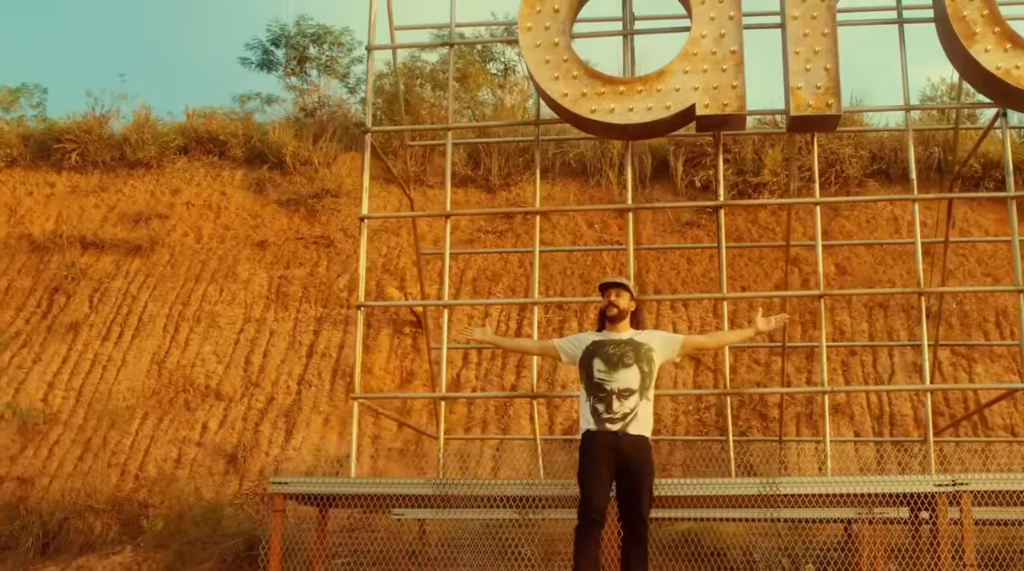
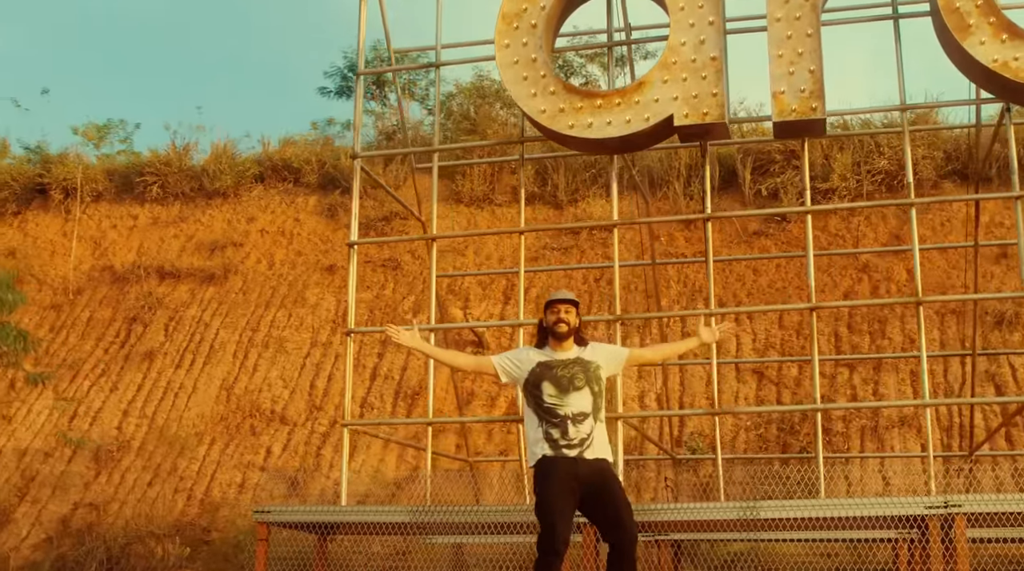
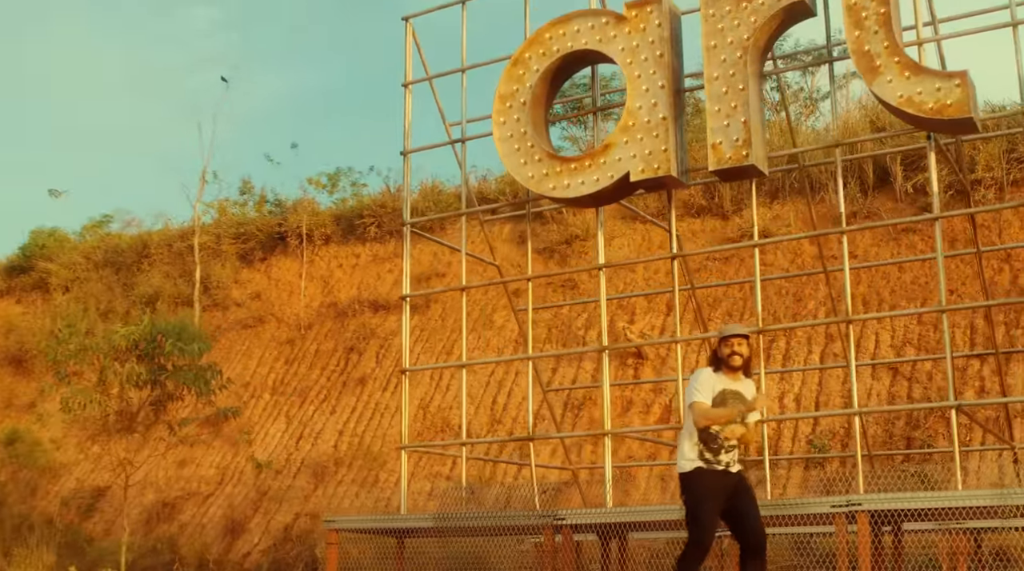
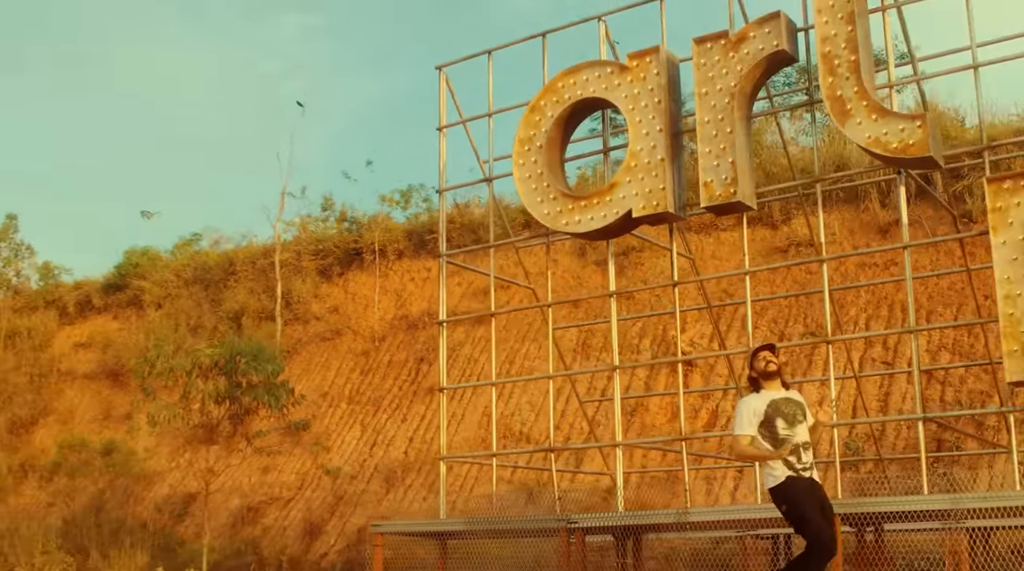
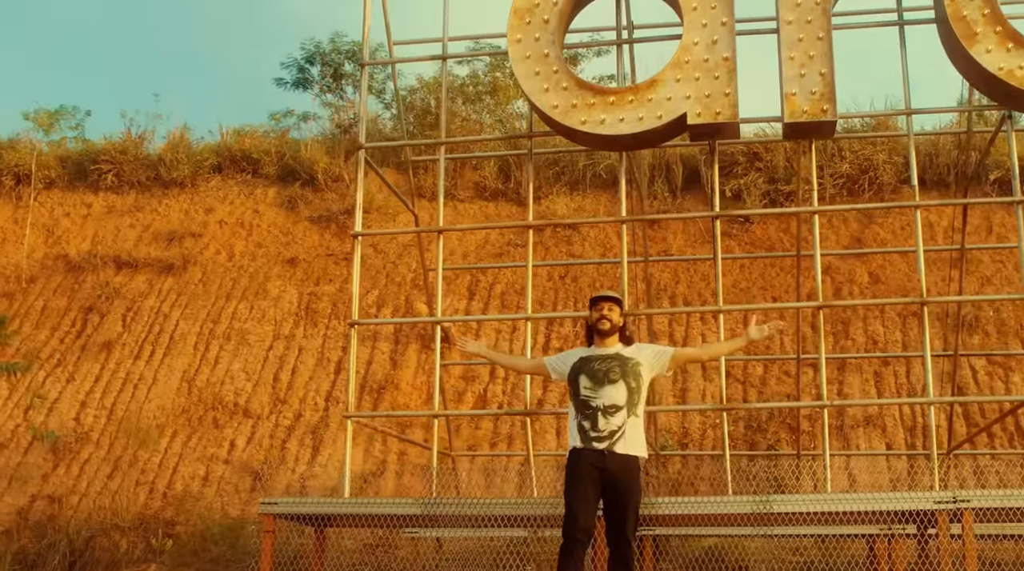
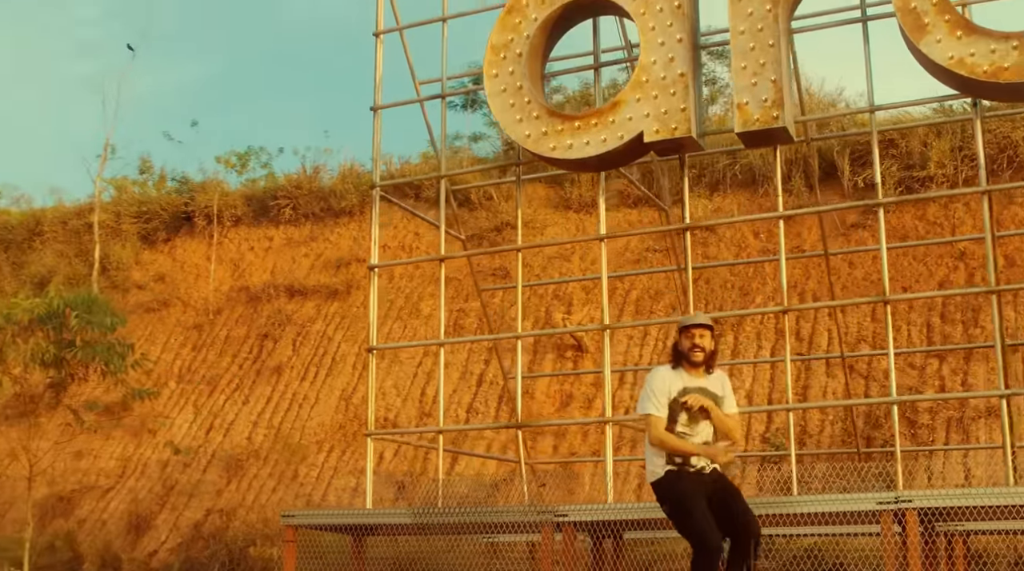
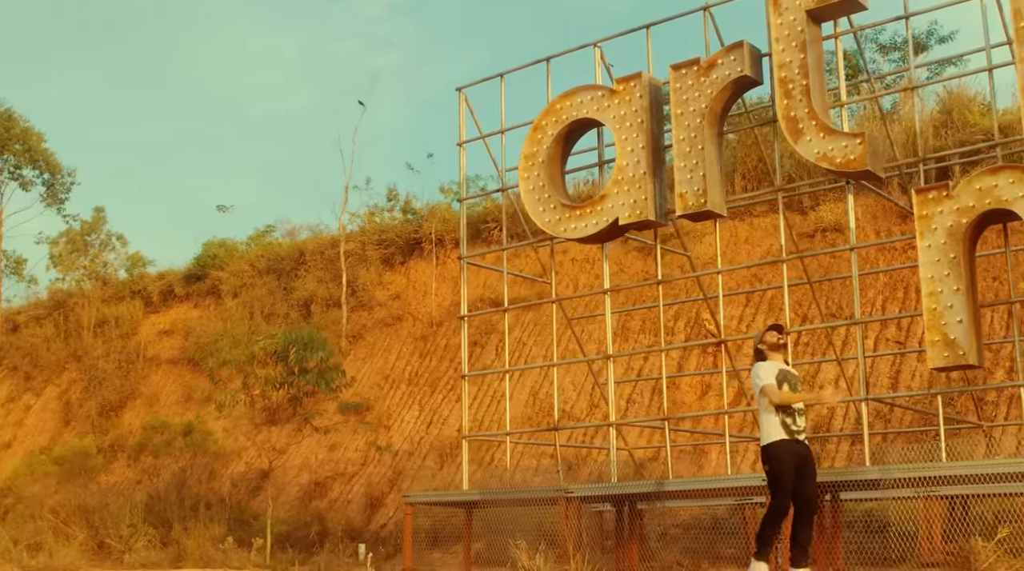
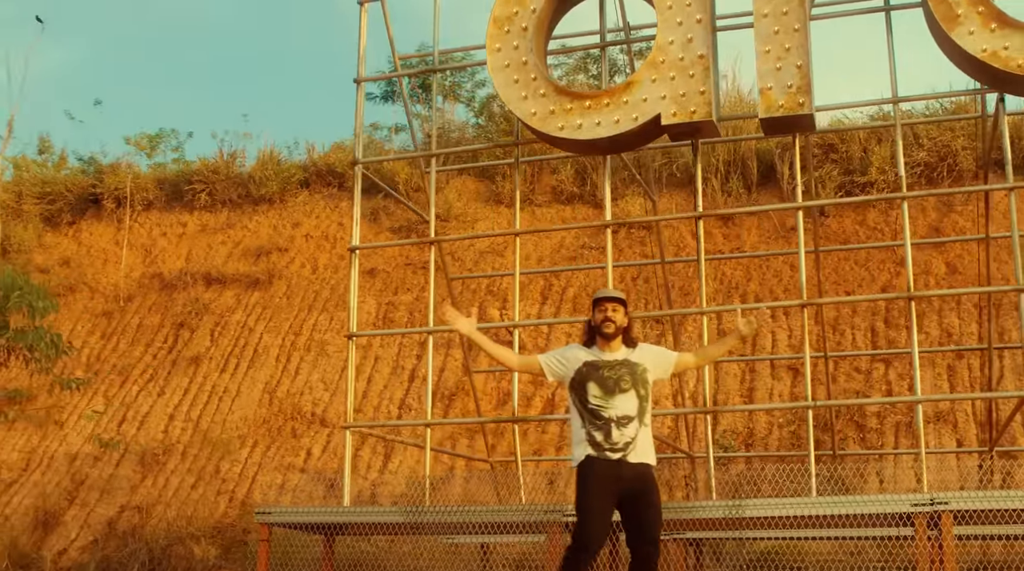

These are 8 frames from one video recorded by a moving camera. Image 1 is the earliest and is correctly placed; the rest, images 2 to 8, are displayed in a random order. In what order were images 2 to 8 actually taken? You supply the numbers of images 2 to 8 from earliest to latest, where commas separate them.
5, 2, 8, 6, 3, 4, 7
